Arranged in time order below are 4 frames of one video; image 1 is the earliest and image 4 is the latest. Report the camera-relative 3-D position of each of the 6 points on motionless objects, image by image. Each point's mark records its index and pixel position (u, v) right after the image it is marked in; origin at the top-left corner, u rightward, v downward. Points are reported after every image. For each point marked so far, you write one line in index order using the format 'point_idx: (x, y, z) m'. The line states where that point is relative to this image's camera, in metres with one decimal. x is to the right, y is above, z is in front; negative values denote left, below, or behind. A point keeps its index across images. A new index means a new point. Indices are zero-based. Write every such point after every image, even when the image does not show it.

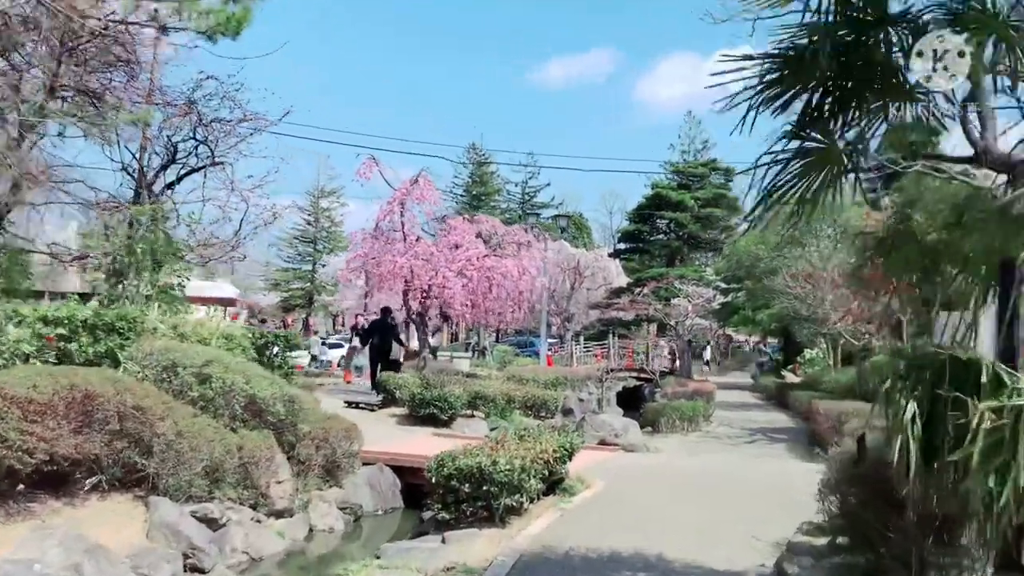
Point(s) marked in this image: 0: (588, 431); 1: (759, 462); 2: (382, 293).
0: (+1.1, -2.1, +13.0) m
1: (+3.1, -2.2, +11.2) m
2: (-2.7, -0.1, +18.4) m
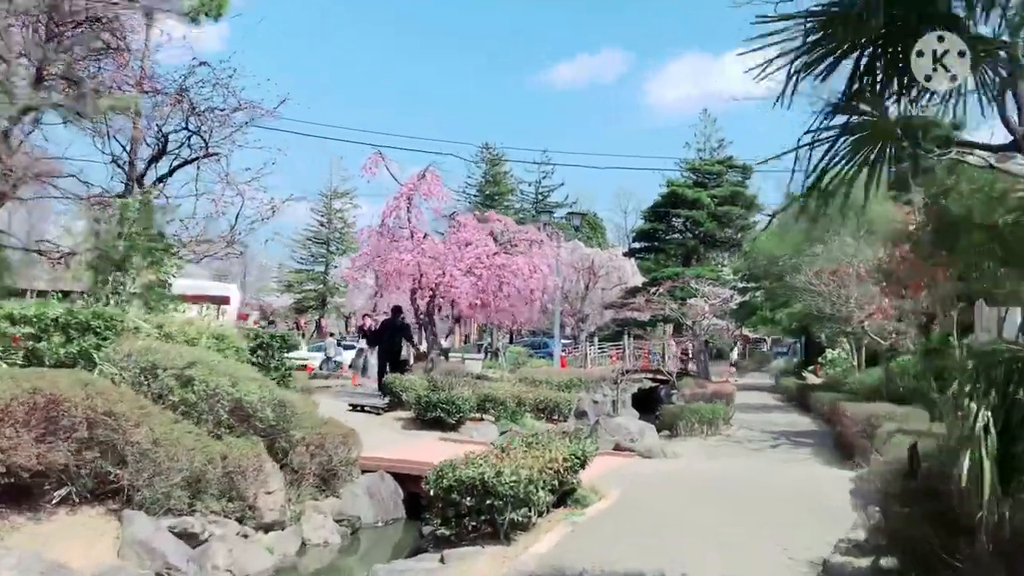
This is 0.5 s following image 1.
0: (+1.2, -2.0, +12.3) m
1: (+3.2, -2.1, +10.6) m
2: (-2.5, -0.1, +17.9) m
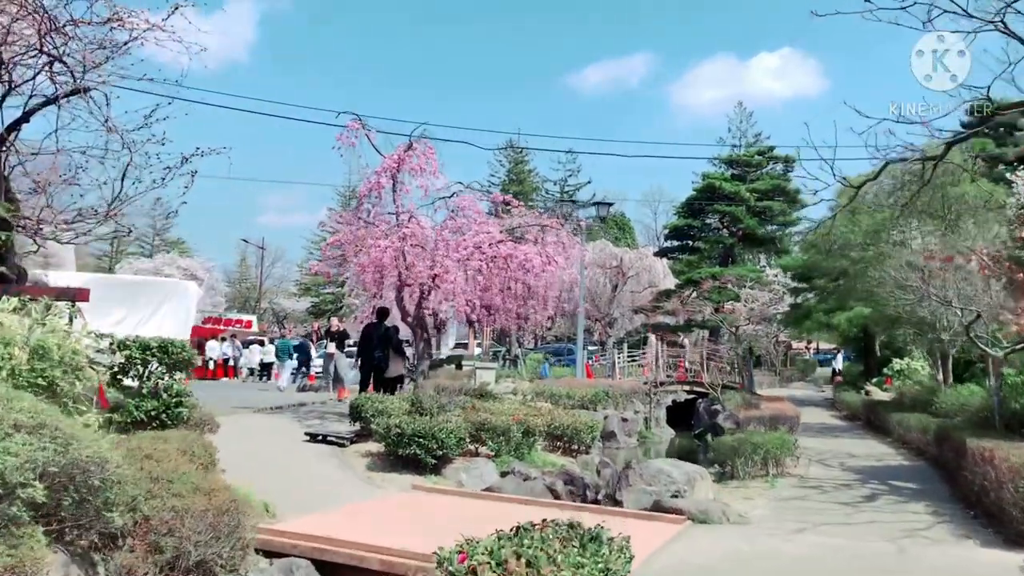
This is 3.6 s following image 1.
0: (+1.2, -1.9, +8.9) m
1: (+3.1, -2.0, +7.1) m
2: (-2.3, 0.0, +14.6) m
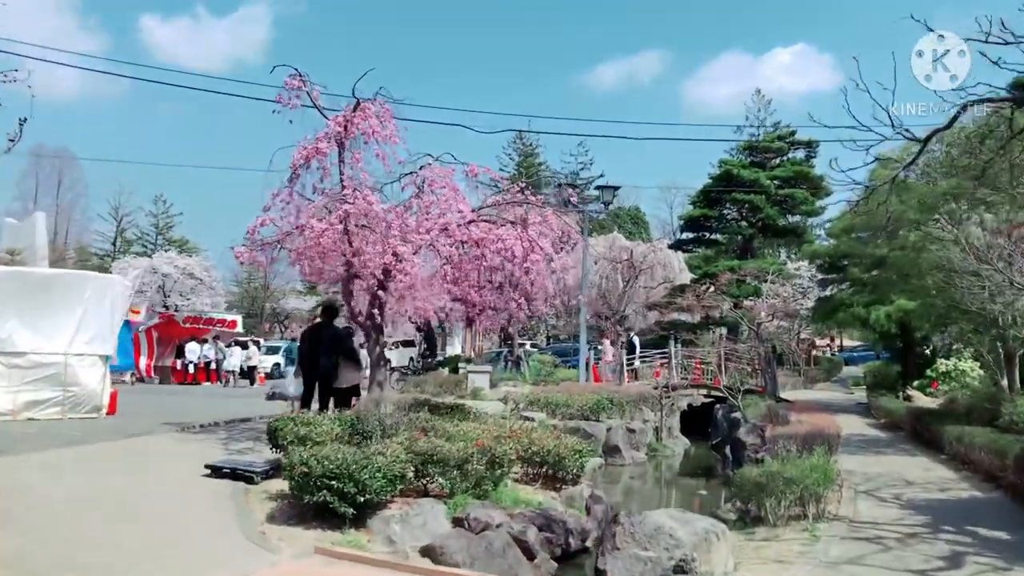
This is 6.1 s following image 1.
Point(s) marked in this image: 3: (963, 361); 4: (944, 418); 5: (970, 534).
0: (+0.8, -1.8, +6.3) m
1: (+2.7, -1.9, +4.5) m
2: (-2.6, +0.1, +12.0) m
3: (+9.7, -1.6, +19.4) m
4: (+7.1, -2.1, +14.8) m
5: (+4.0, -2.1, +7.9) m
